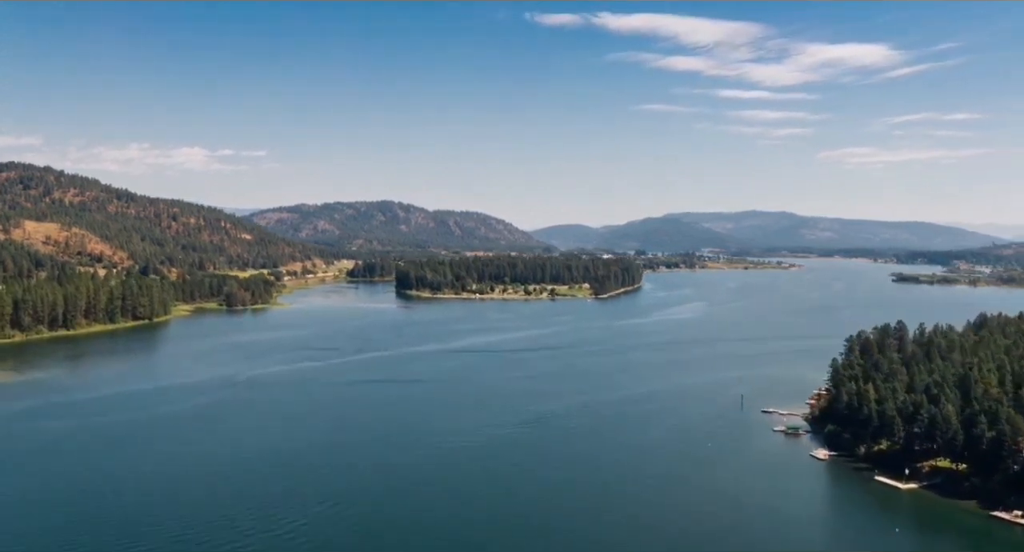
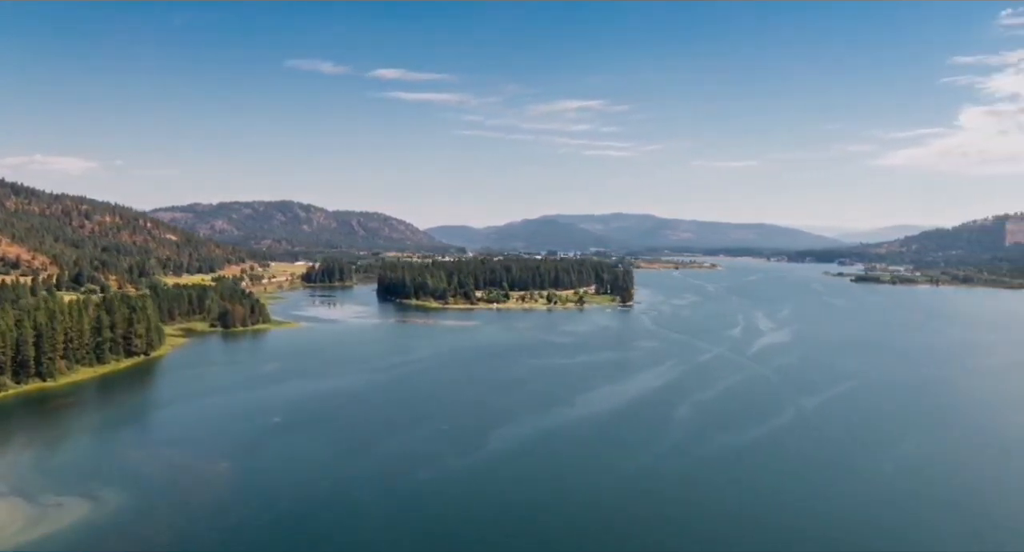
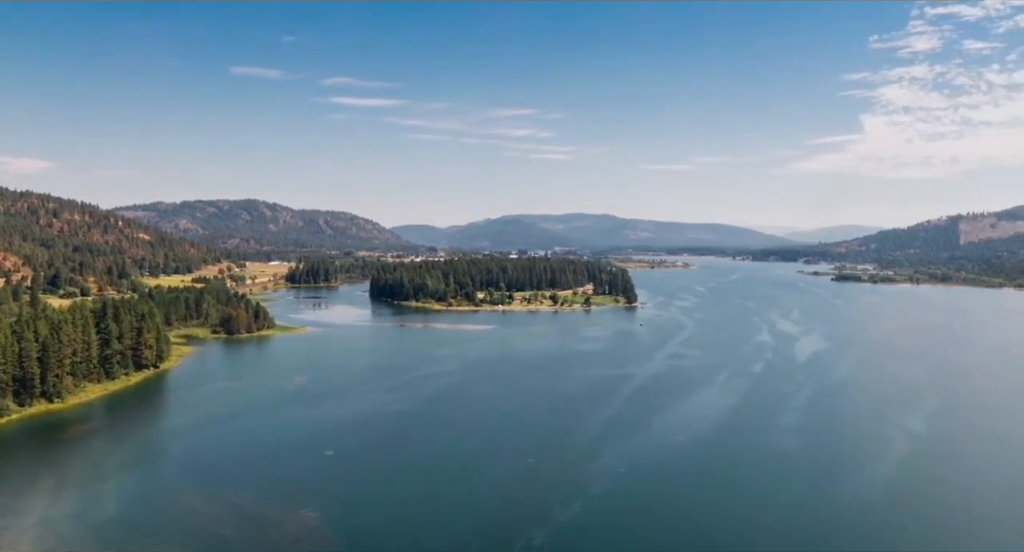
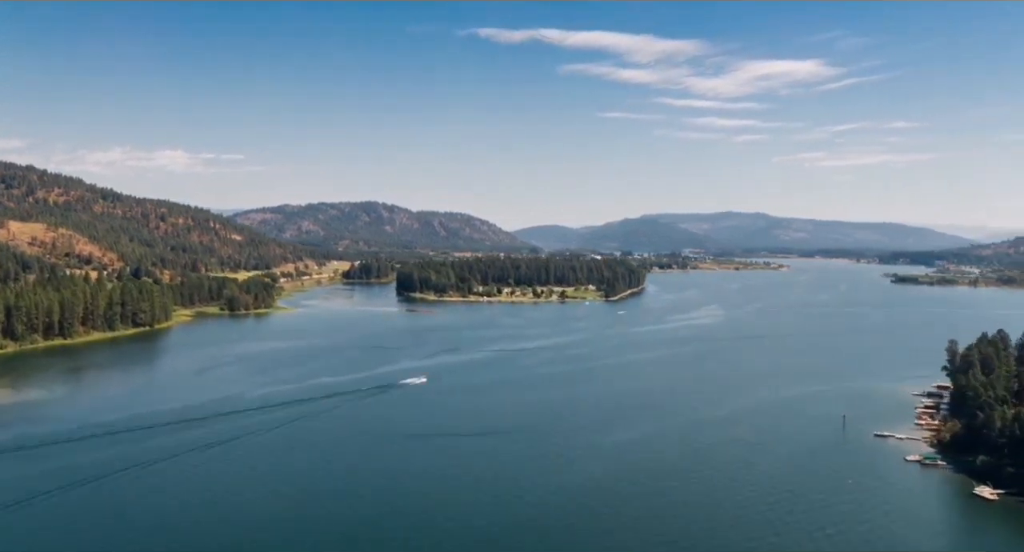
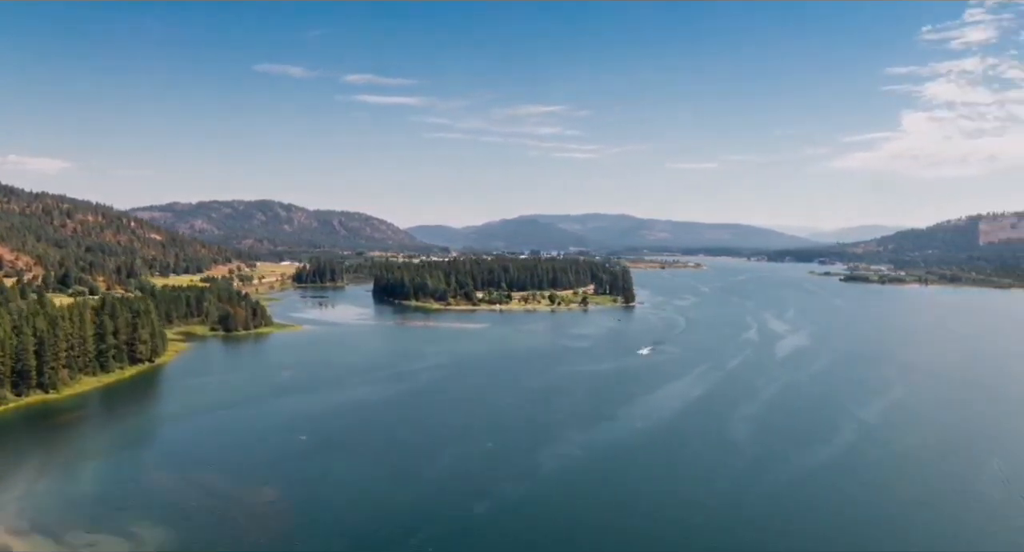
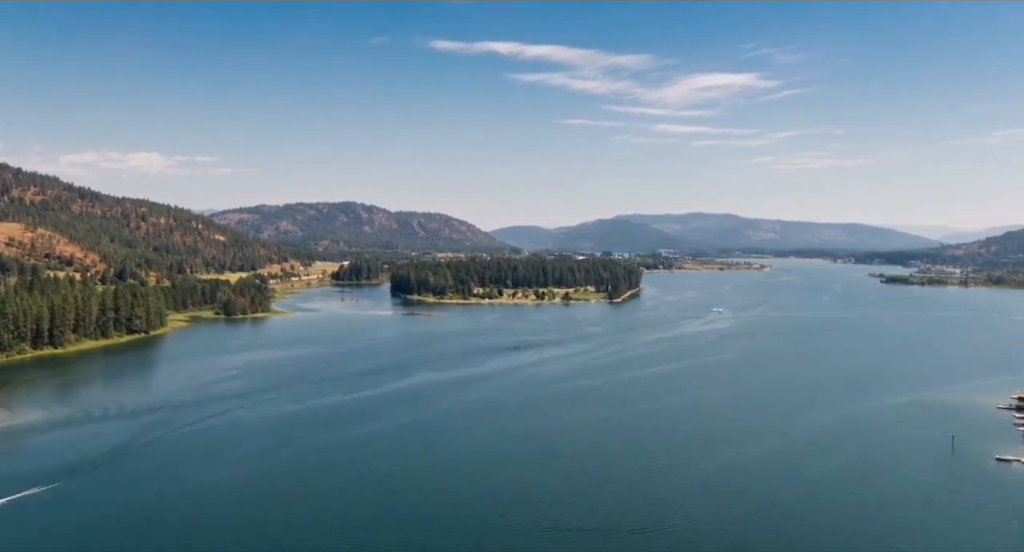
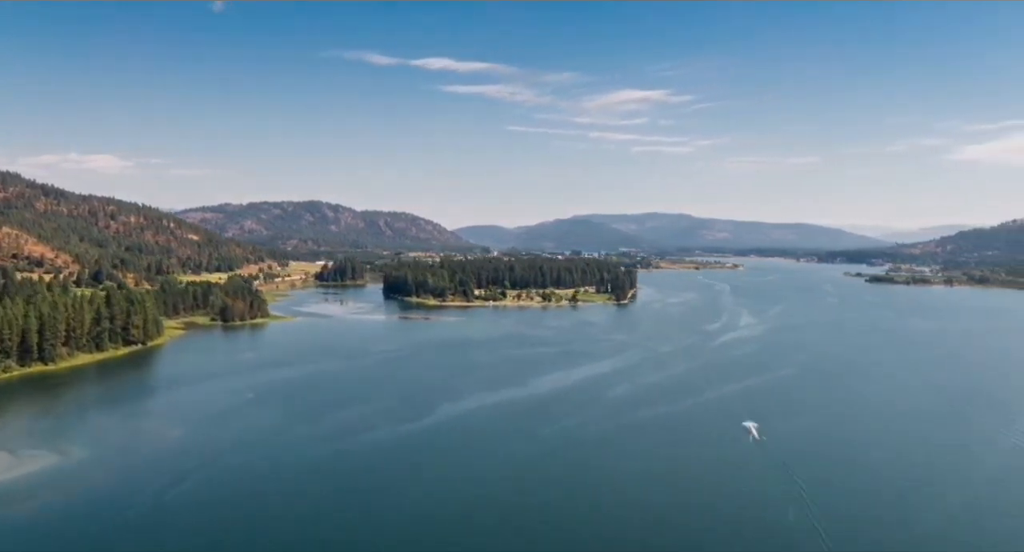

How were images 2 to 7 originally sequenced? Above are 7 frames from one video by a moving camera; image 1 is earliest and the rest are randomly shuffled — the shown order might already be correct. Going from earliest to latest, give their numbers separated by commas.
4, 6, 7, 2, 5, 3
